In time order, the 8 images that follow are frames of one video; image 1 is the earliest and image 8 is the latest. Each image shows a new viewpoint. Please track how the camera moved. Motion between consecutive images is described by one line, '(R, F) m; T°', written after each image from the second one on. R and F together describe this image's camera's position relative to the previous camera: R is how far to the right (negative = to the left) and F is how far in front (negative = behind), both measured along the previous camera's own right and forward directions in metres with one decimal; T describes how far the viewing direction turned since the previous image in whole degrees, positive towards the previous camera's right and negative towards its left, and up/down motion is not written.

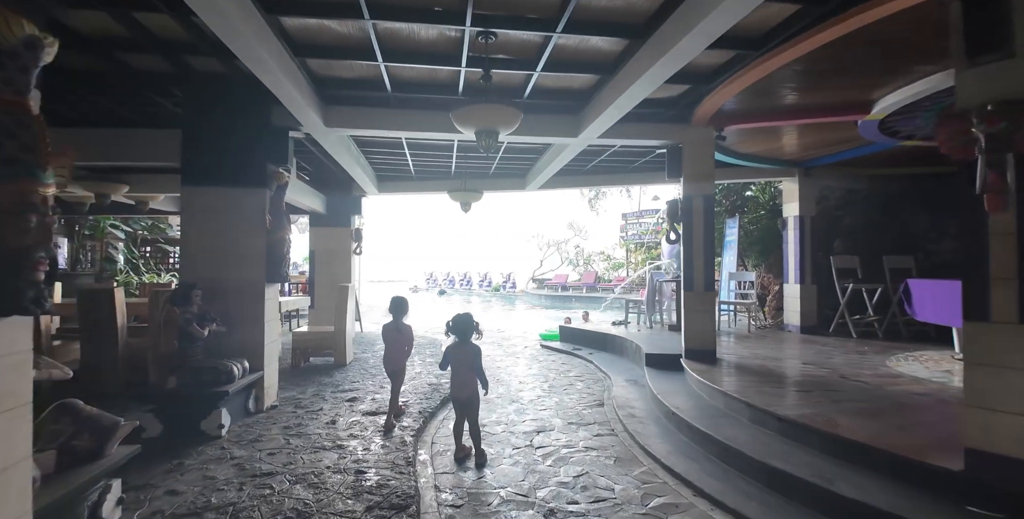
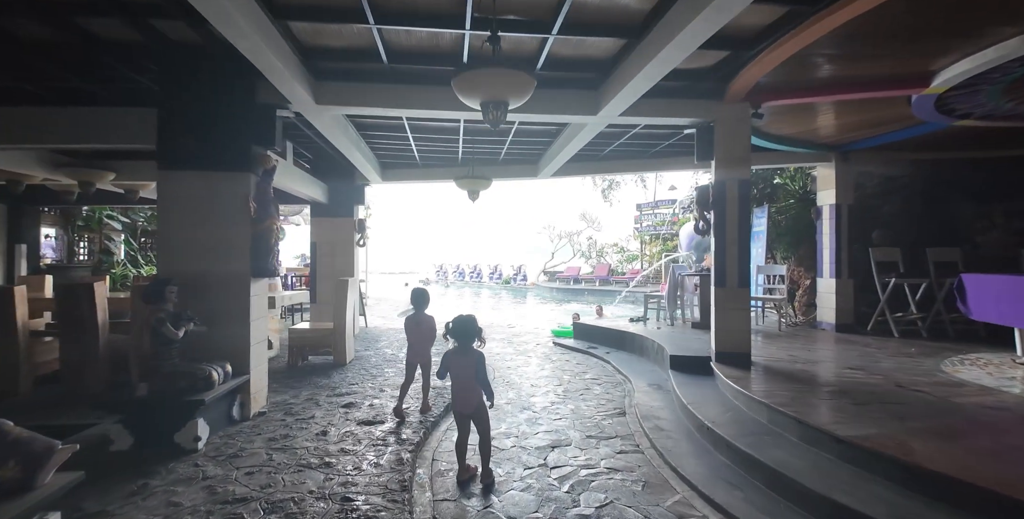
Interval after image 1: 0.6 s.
(0.0, +0.4) m; -2°
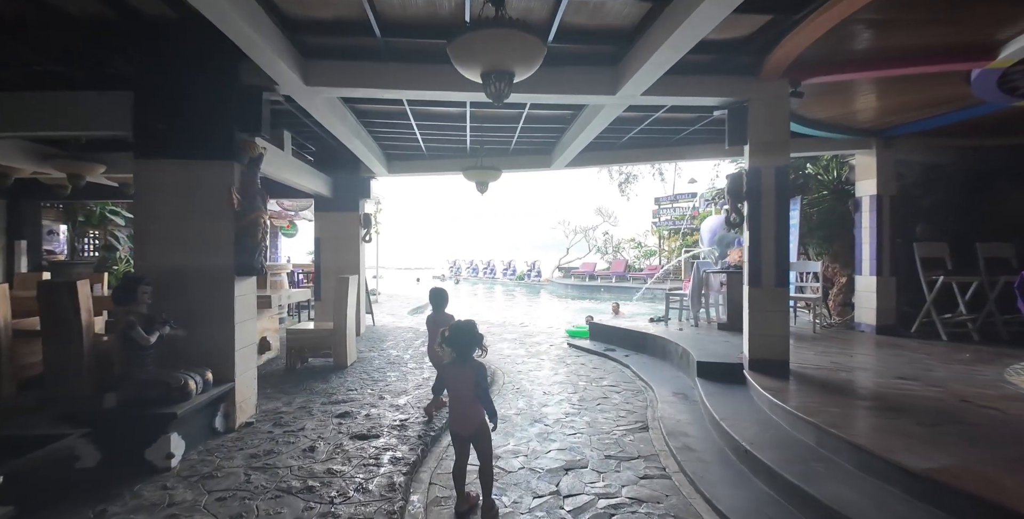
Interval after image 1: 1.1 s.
(0.0, +0.4) m; -2°
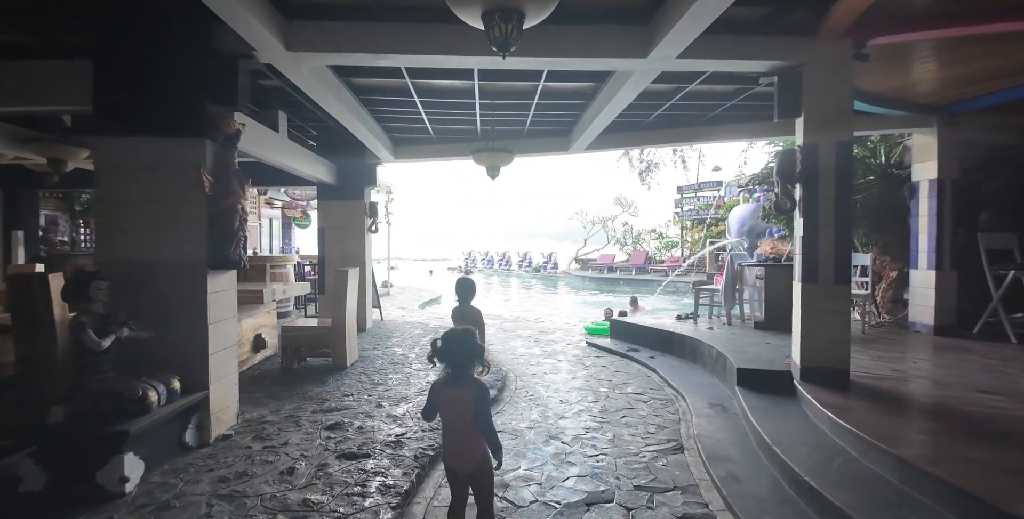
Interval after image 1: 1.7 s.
(0.0, +0.5) m; -2°
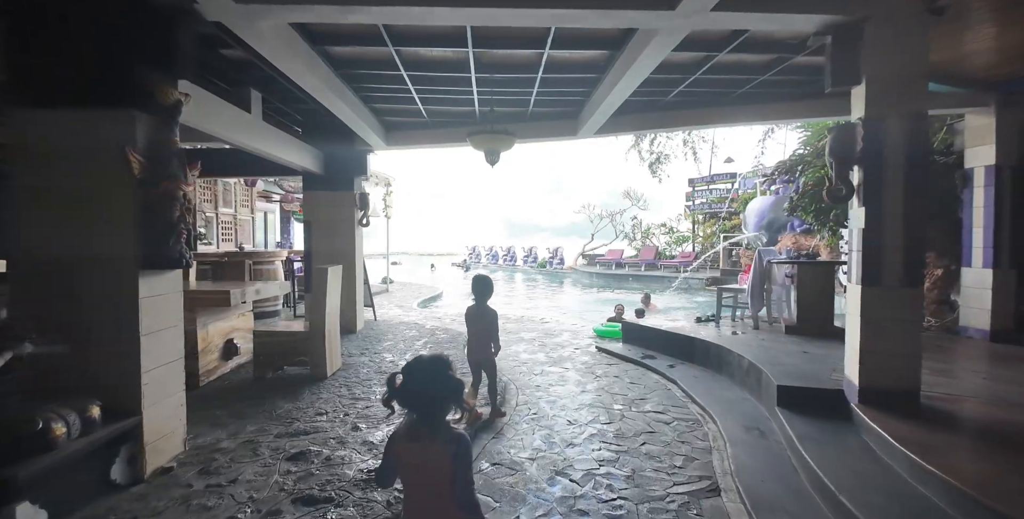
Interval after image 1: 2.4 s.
(0.0, +0.5) m; -1°
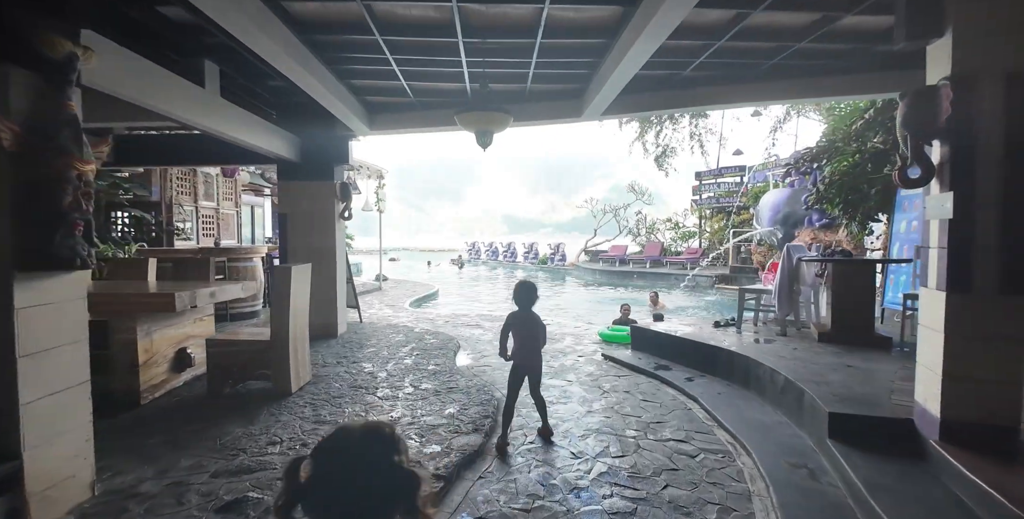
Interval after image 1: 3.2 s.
(+0.1, +0.5) m; 0°
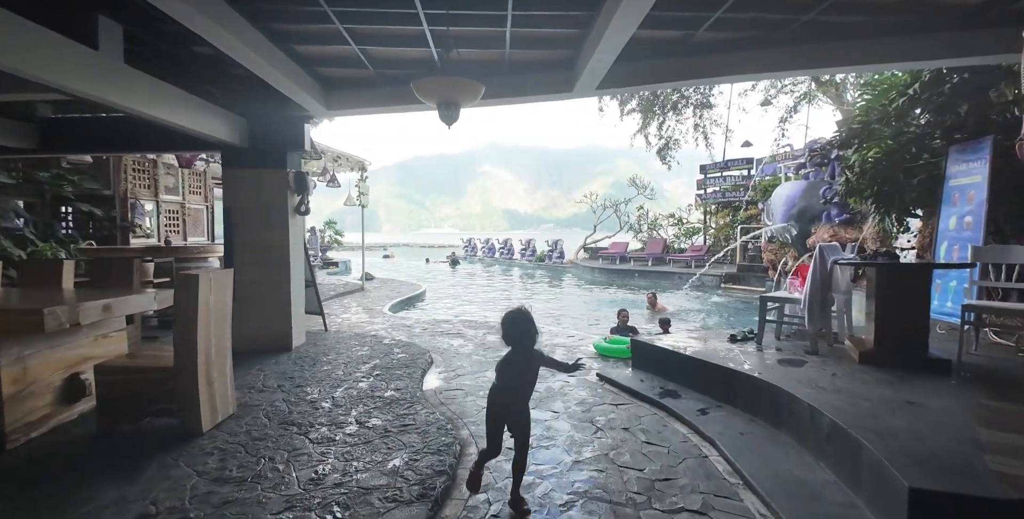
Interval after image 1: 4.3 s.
(+0.2, +0.7) m; 0°
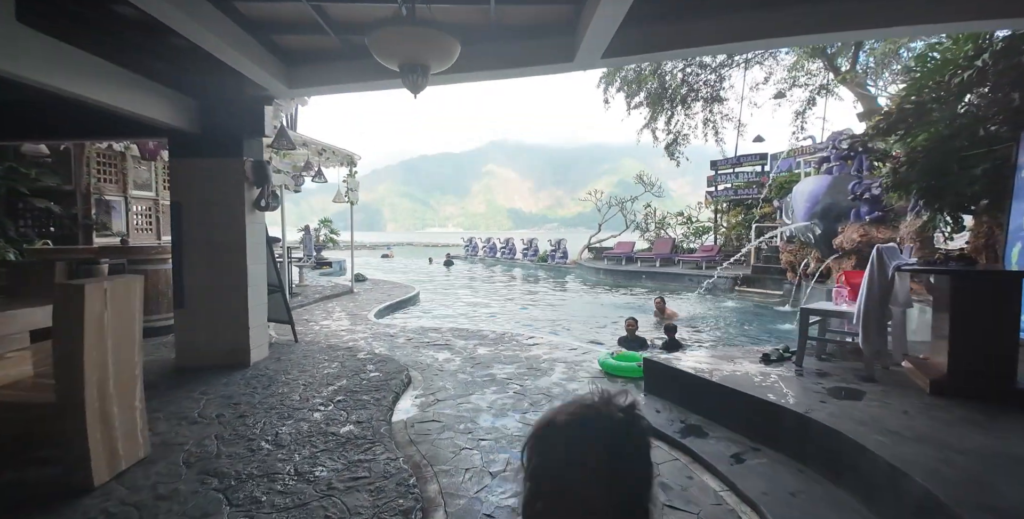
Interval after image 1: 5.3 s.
(+0.1, +0.6) m; -1°
